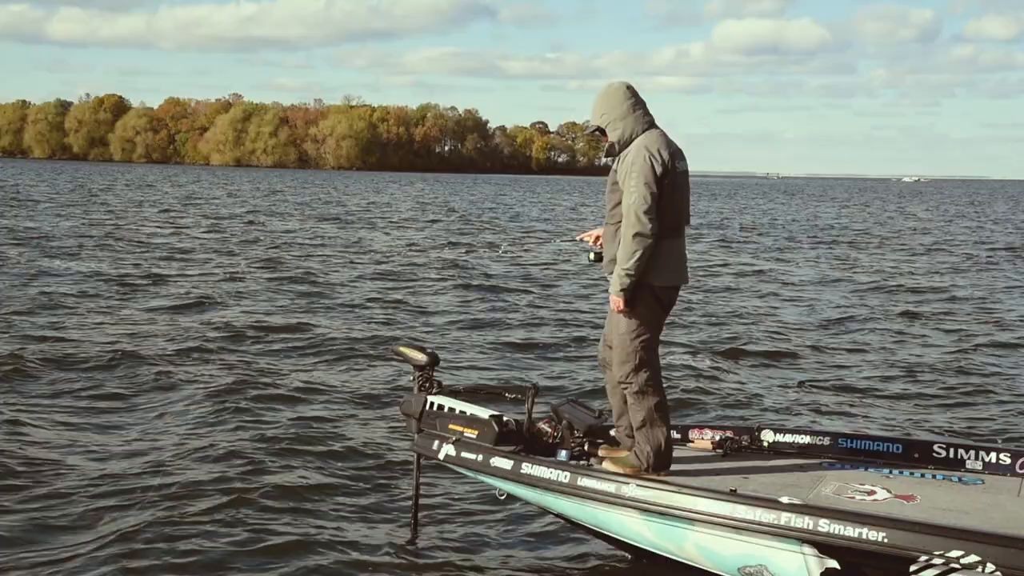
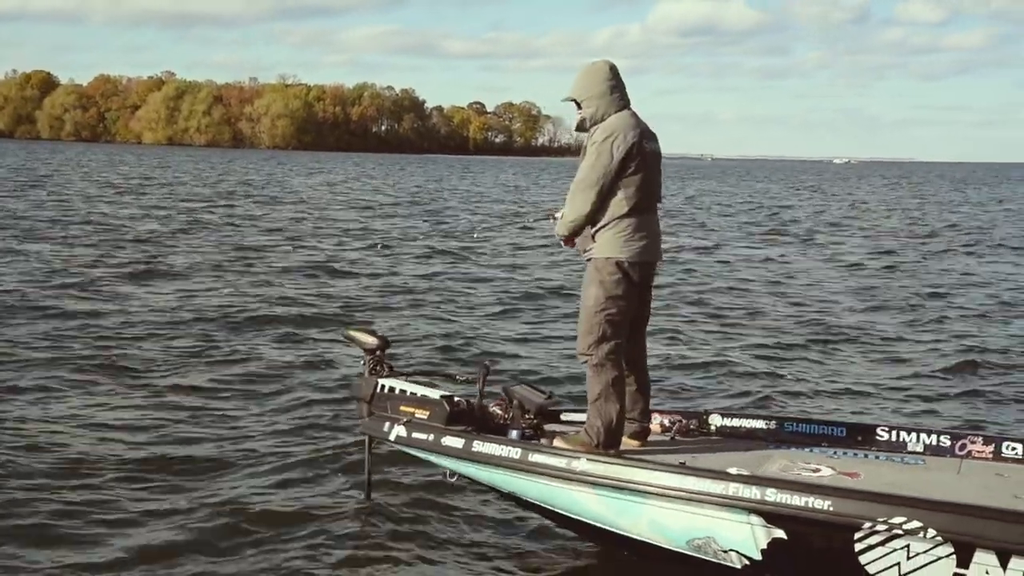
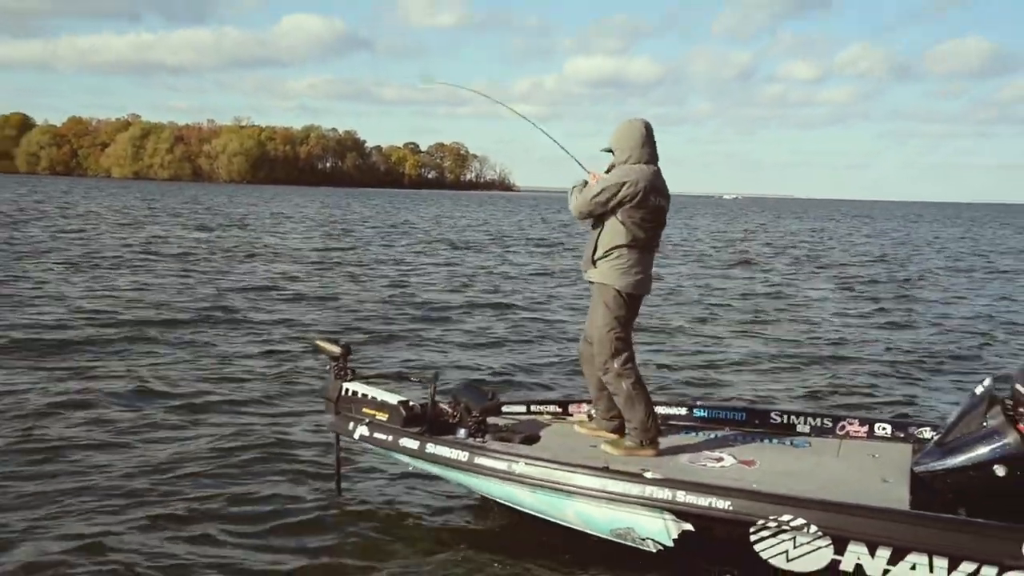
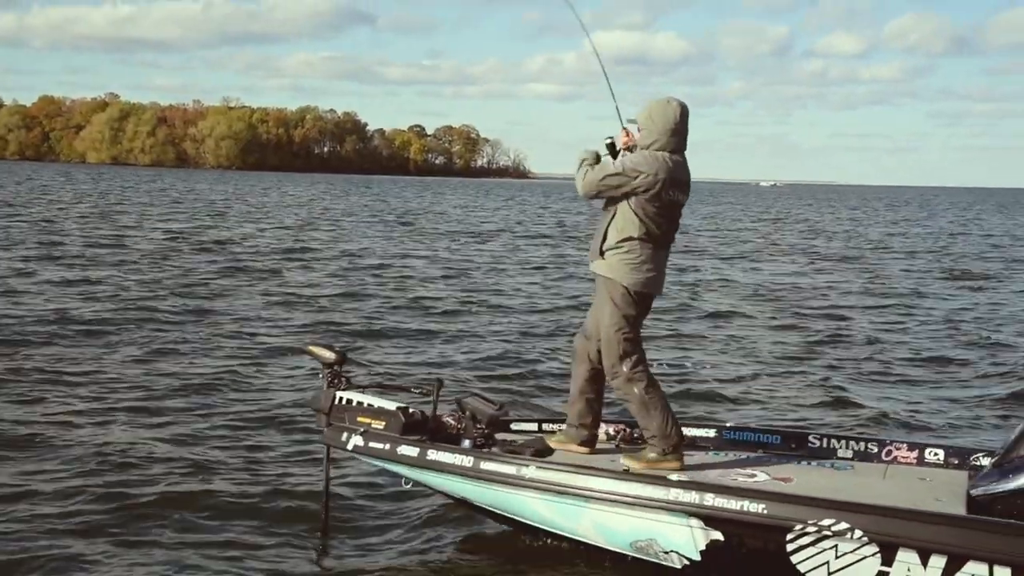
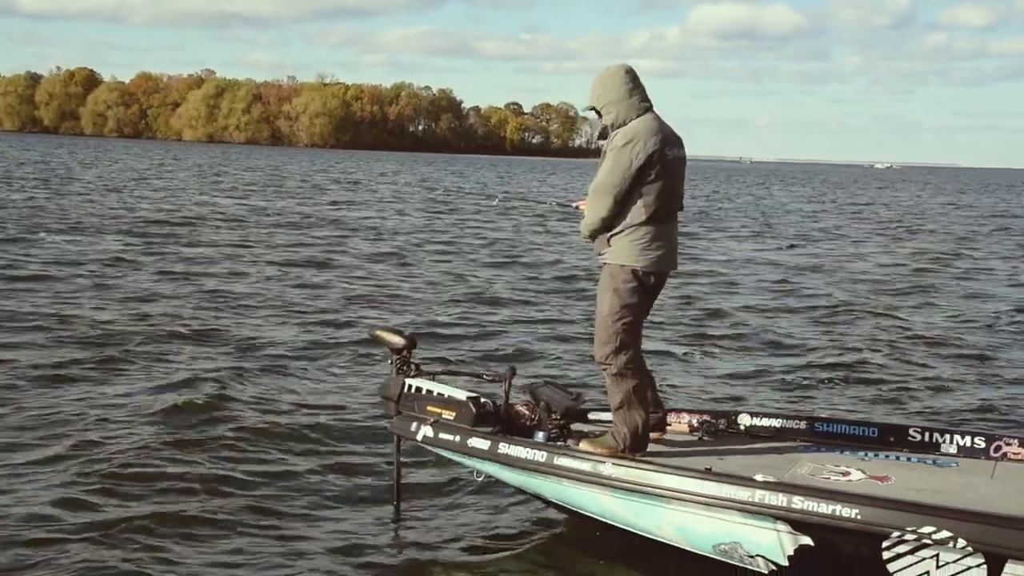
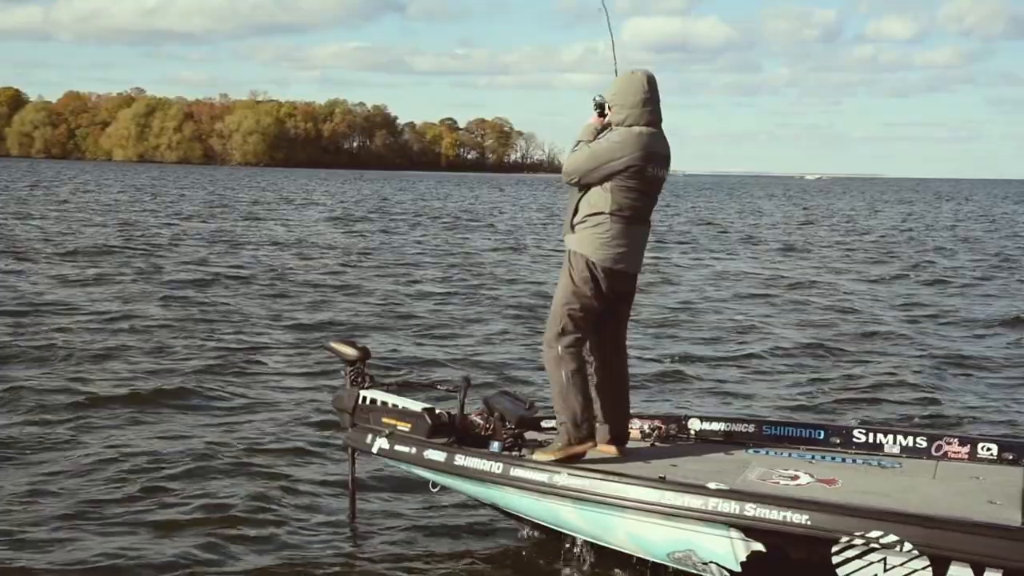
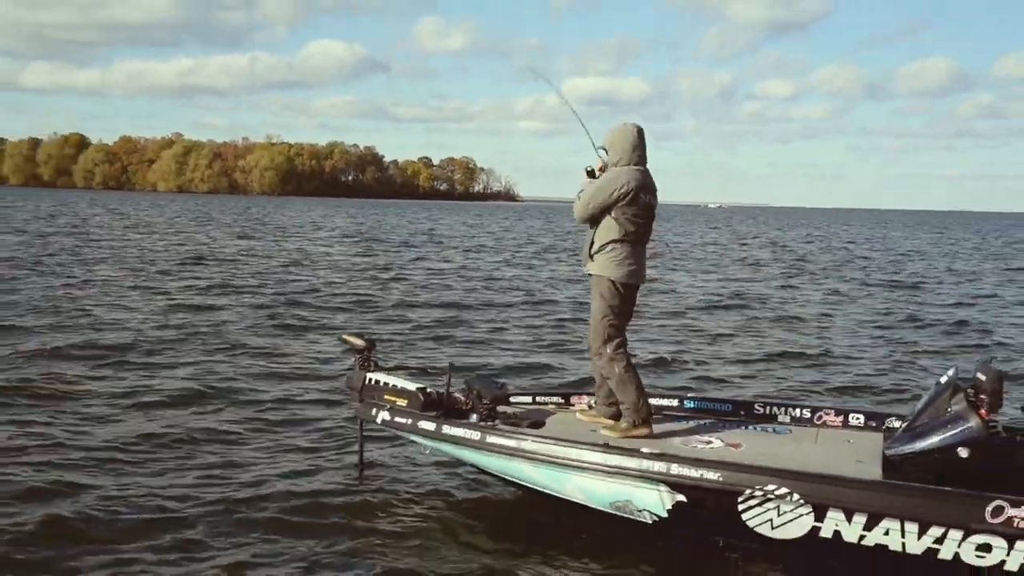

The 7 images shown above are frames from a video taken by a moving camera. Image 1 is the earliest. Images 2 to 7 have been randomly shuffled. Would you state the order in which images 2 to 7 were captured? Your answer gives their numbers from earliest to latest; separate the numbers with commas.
5, 2, 6, 4, 3, 7
